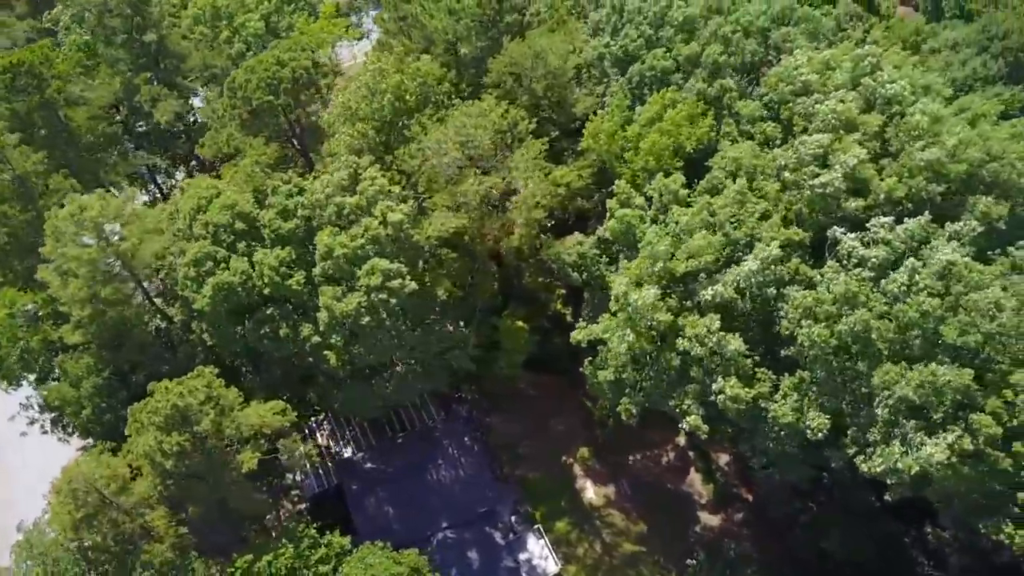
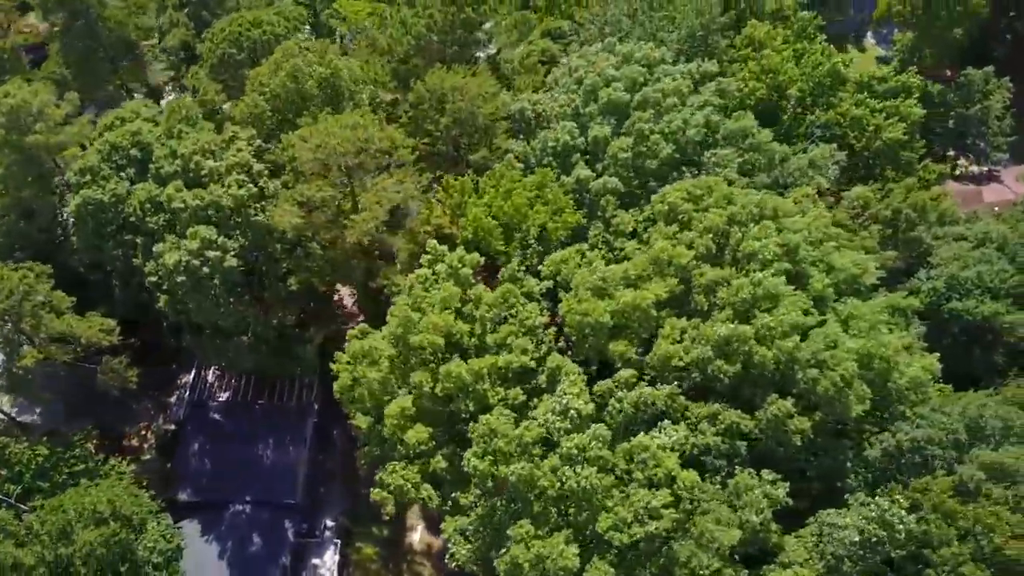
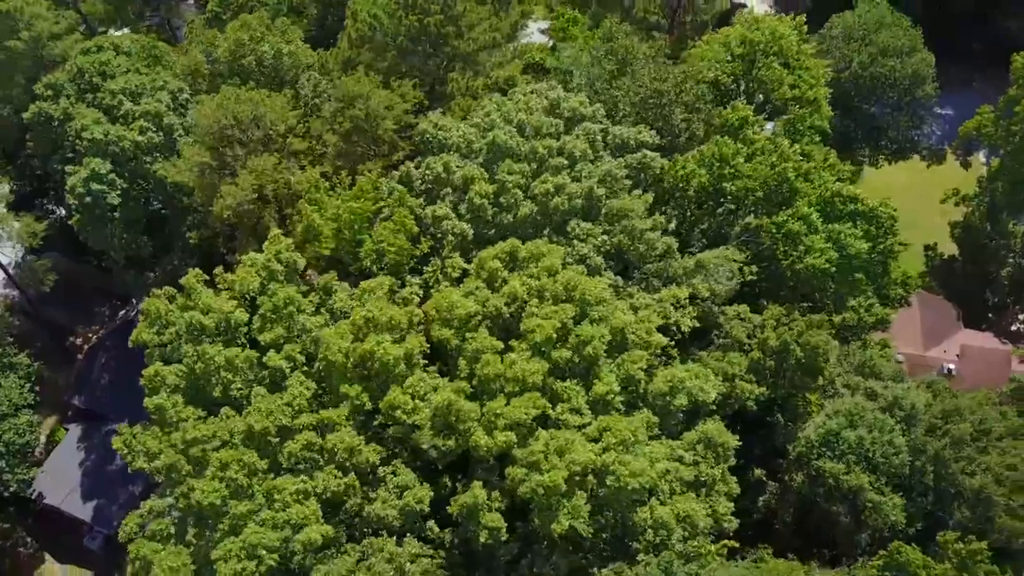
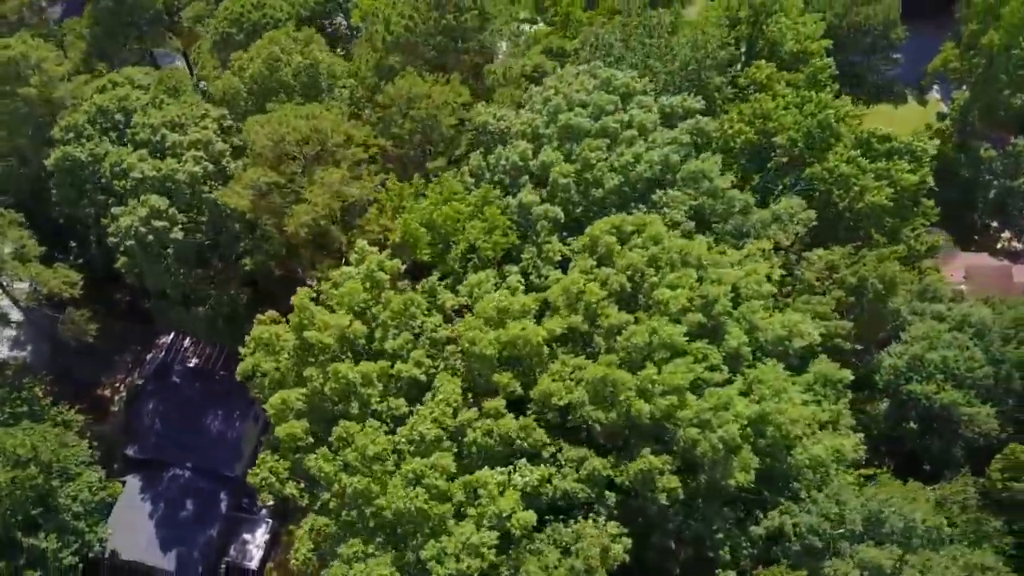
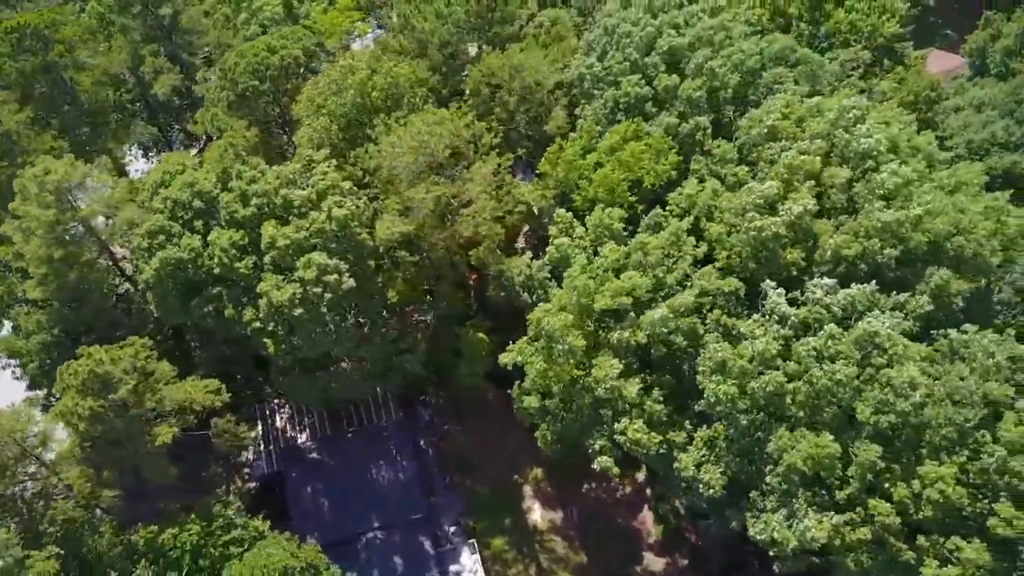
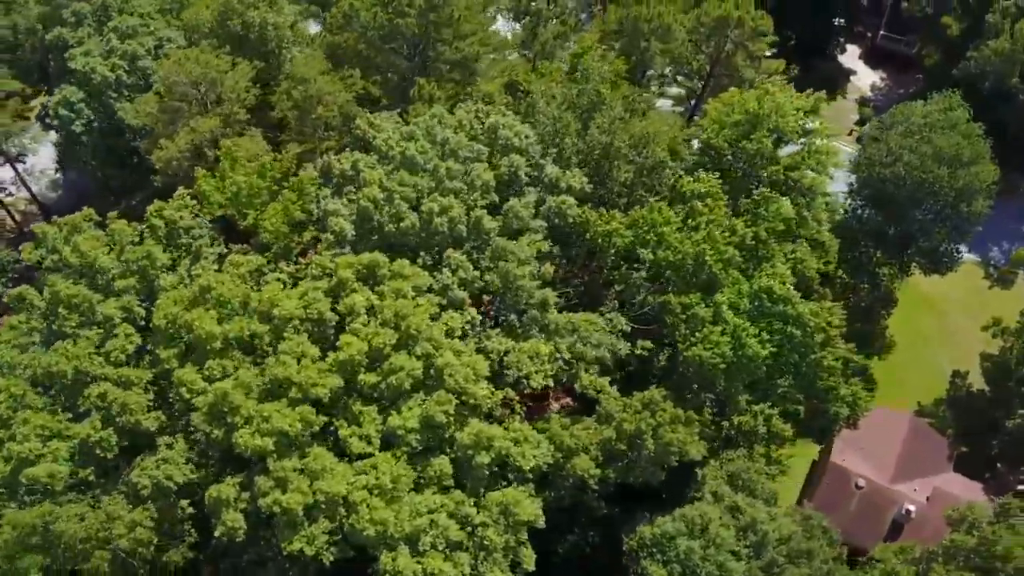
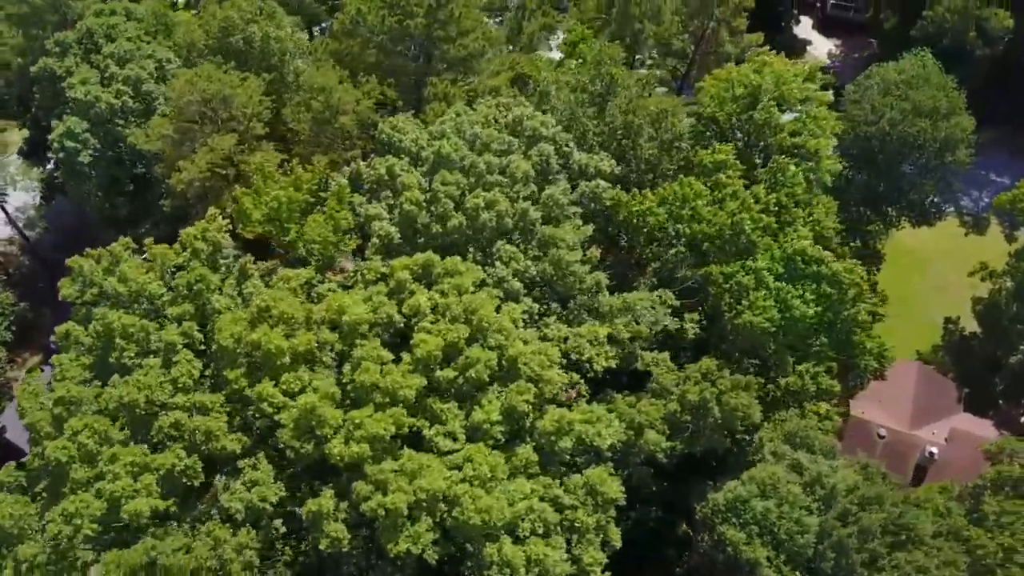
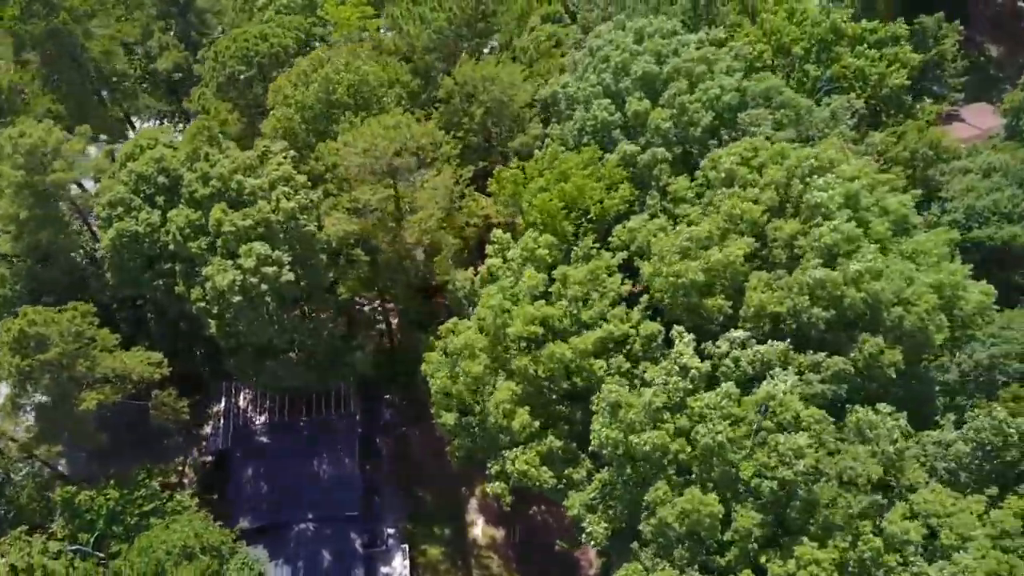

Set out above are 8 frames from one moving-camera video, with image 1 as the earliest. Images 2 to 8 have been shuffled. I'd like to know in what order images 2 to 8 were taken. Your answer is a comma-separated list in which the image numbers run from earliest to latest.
5, 8, 2, 4, 3, 7, 6
